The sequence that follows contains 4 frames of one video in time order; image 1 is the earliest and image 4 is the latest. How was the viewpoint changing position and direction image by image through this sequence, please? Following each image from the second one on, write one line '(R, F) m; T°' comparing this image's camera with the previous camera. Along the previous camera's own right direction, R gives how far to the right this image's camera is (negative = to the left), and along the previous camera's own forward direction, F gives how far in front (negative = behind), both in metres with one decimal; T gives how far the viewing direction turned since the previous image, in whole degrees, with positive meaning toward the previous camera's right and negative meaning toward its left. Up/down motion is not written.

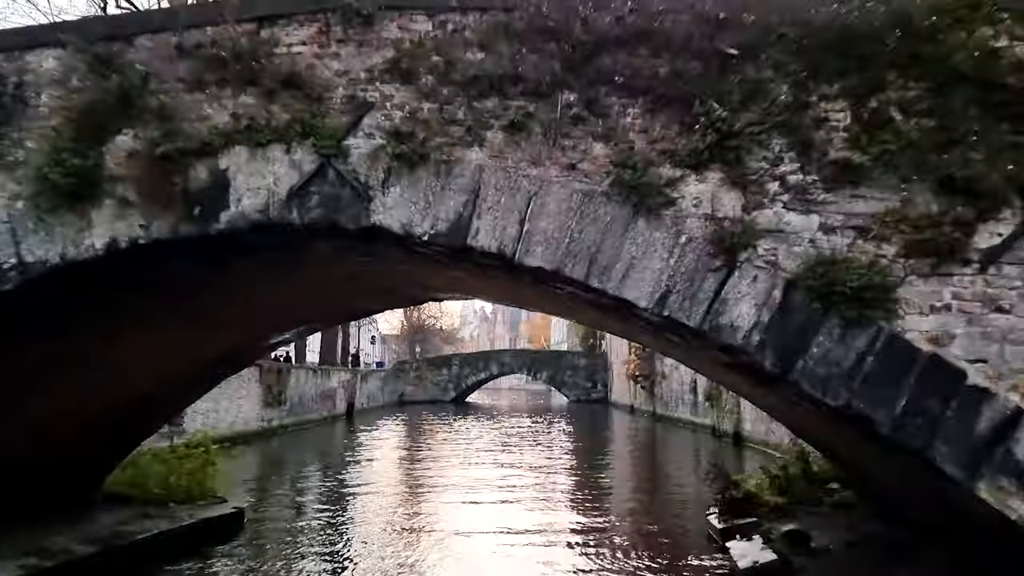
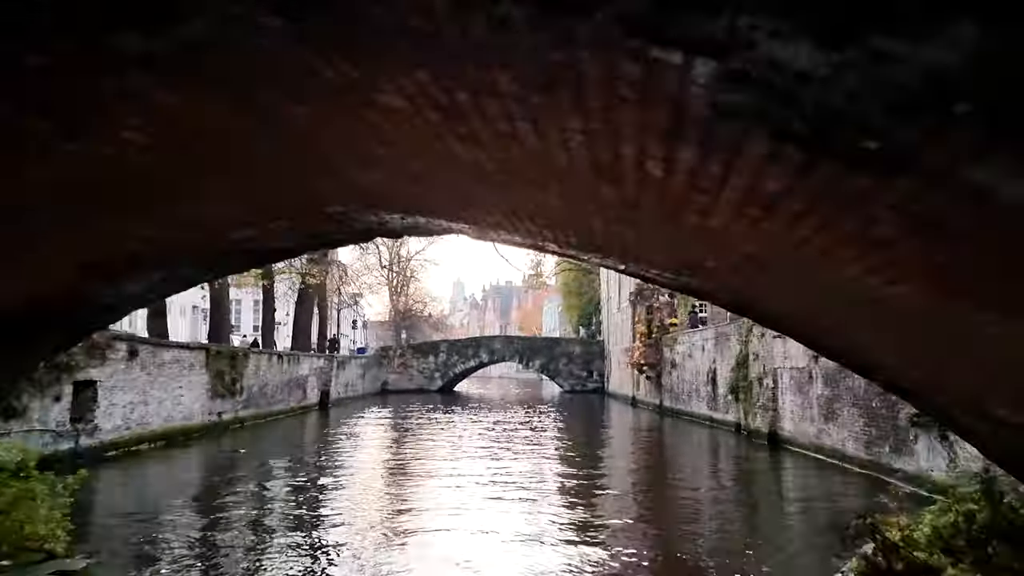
(-0.1, +3.4) m; +1°
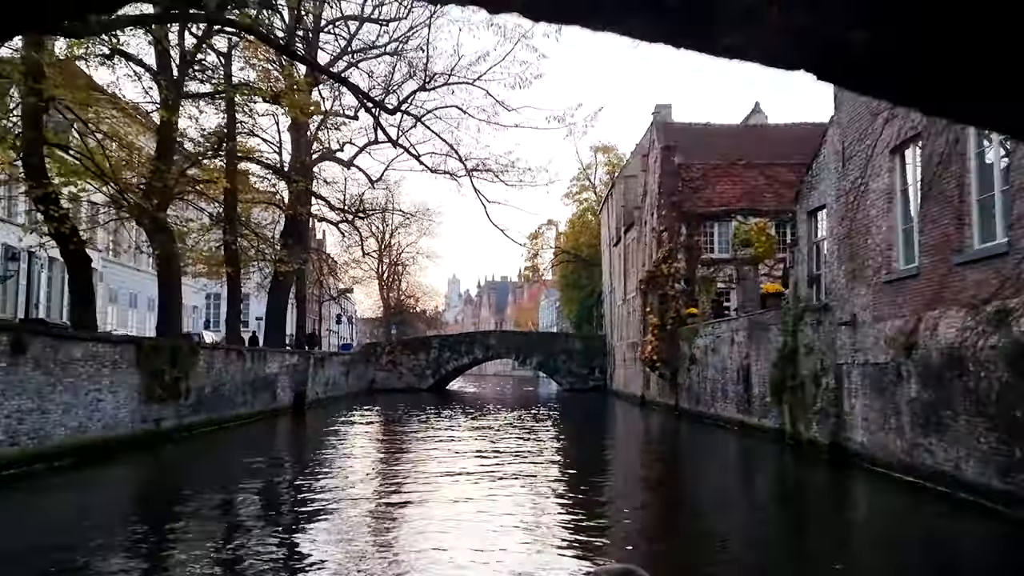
(0.0, +3.4) m; 0°
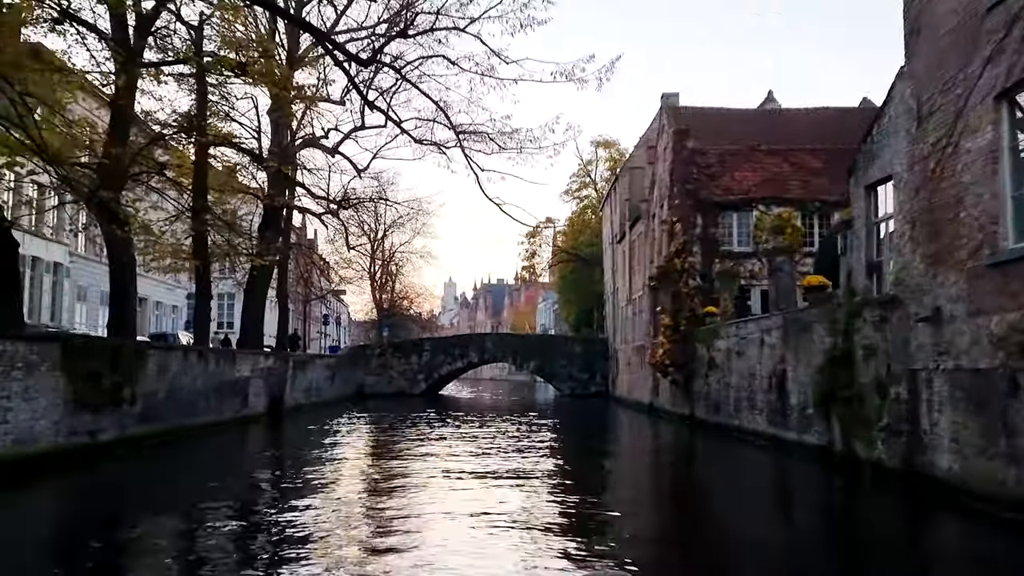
(0.0, +2.6) m; 0°
